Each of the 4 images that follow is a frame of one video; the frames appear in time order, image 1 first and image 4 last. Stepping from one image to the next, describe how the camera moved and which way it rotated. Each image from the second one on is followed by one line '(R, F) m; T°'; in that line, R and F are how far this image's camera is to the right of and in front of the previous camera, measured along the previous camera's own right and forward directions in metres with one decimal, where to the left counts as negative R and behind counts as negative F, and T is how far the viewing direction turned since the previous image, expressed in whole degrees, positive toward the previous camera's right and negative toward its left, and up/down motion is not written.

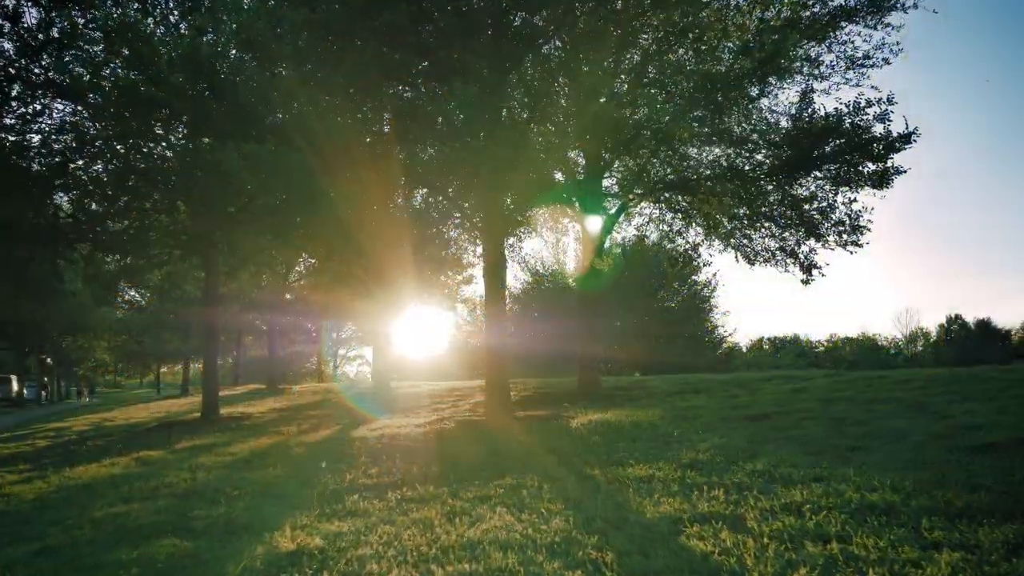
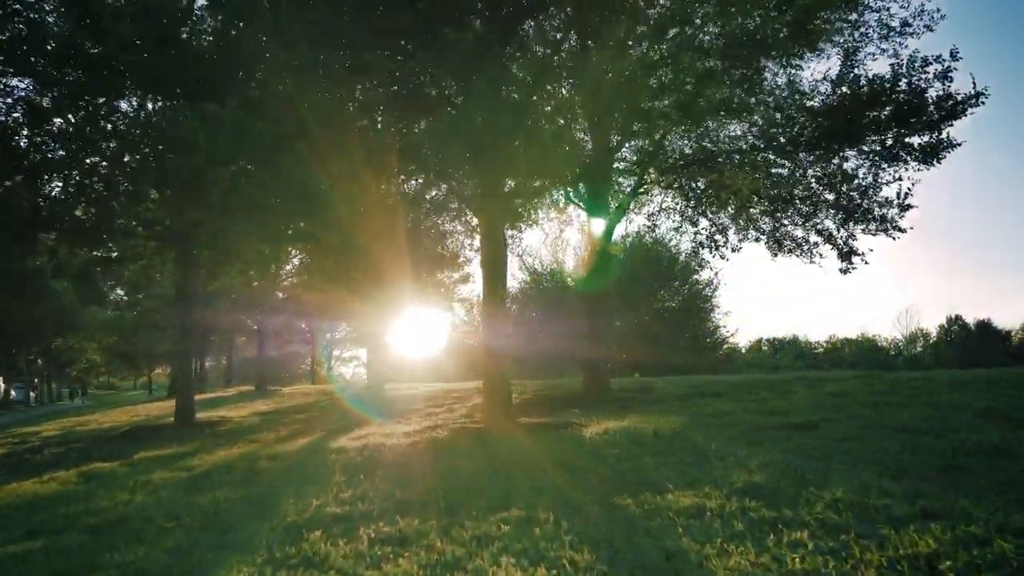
(-0.1, +2.1) m; 0°
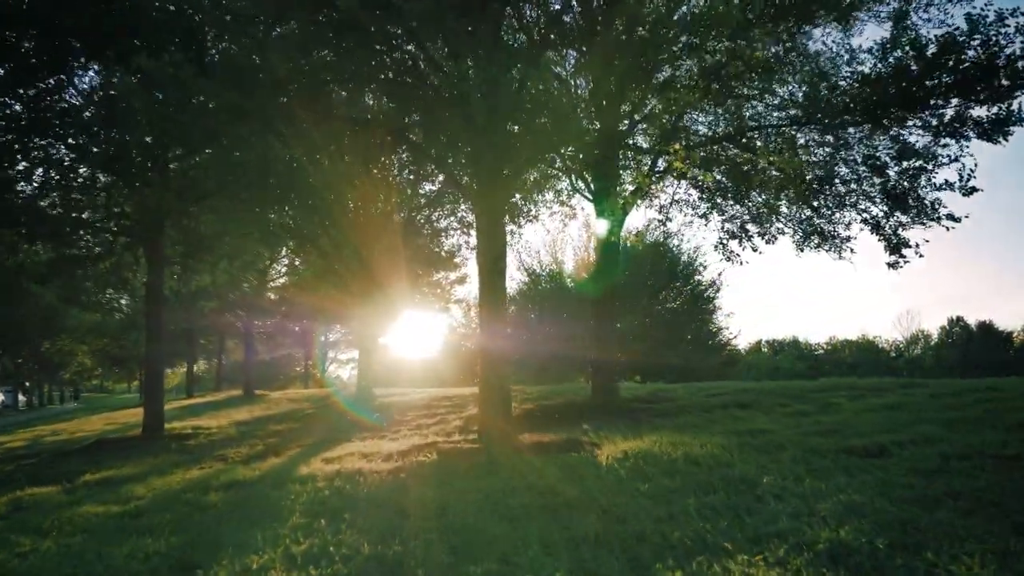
(0.0, +2.1) m; 0°
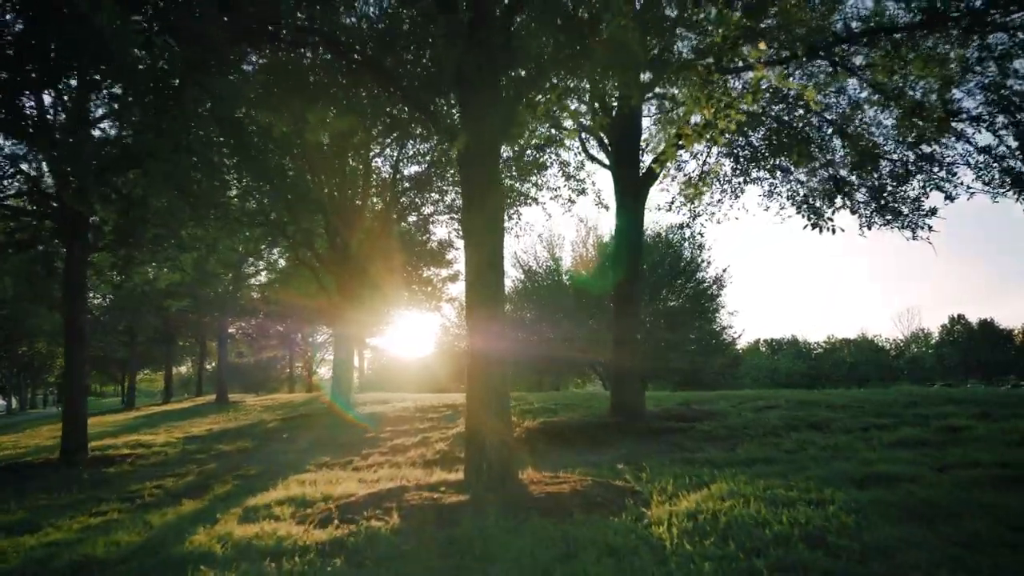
(-0.1, +4.0) m; 0°
